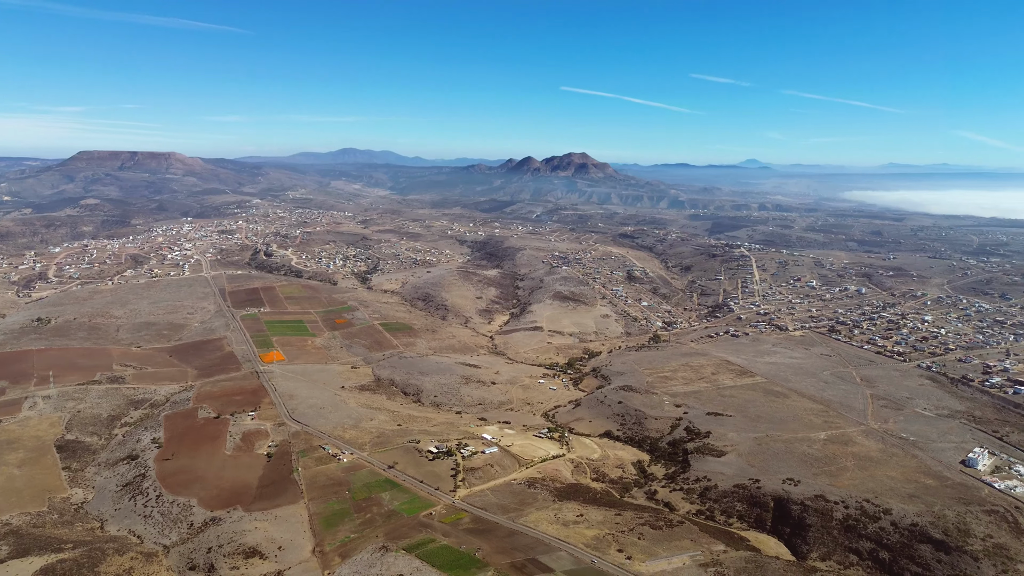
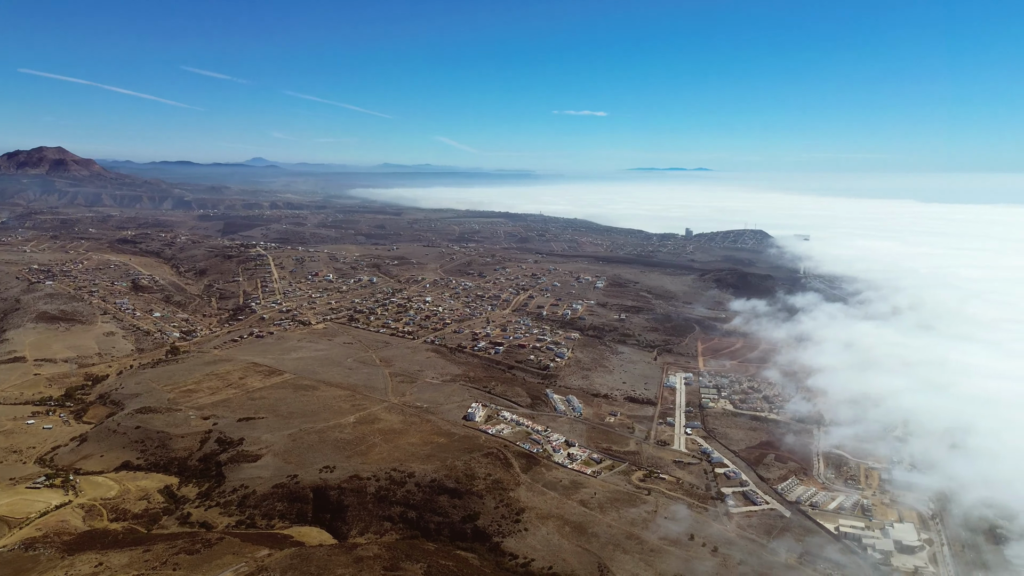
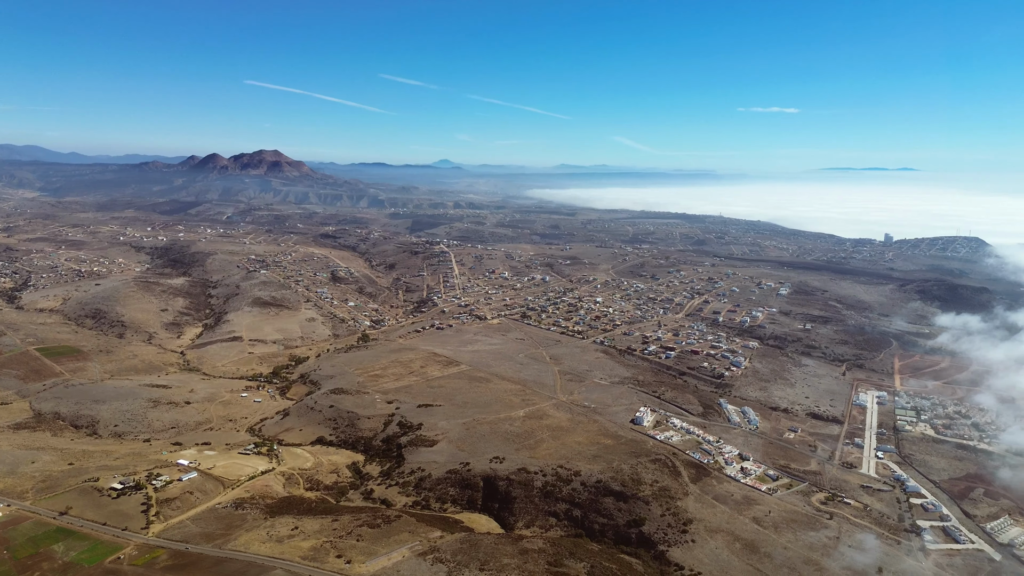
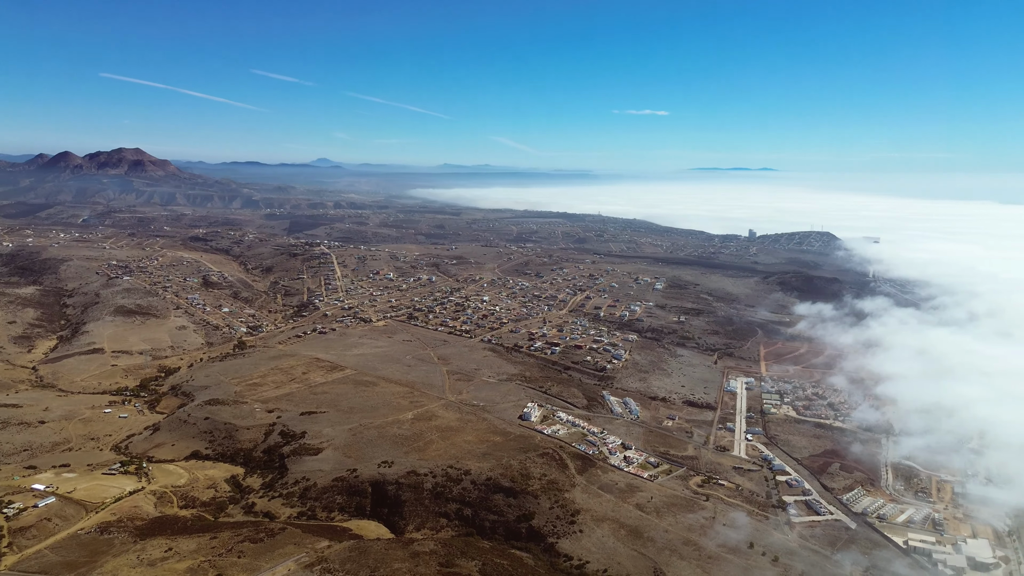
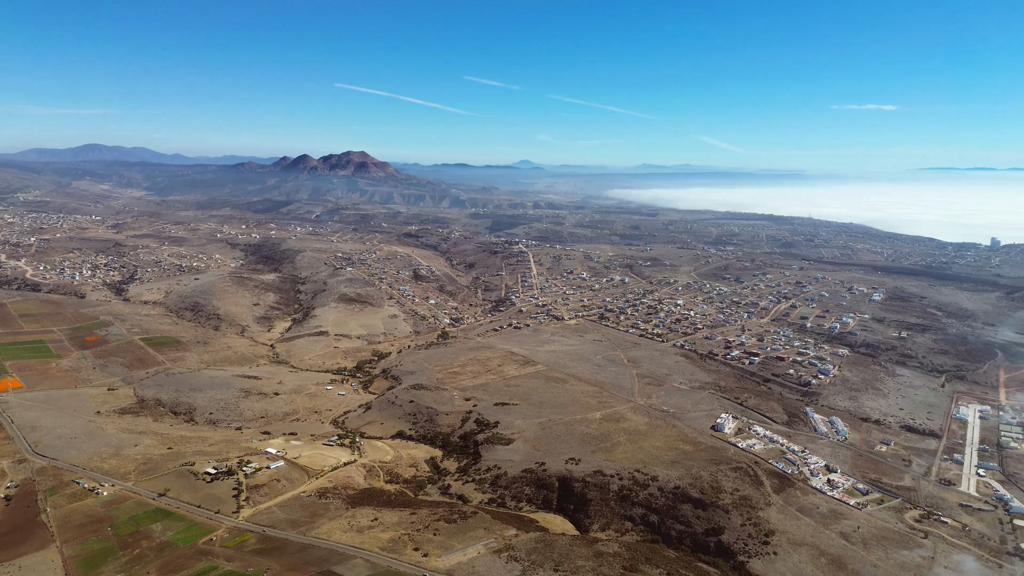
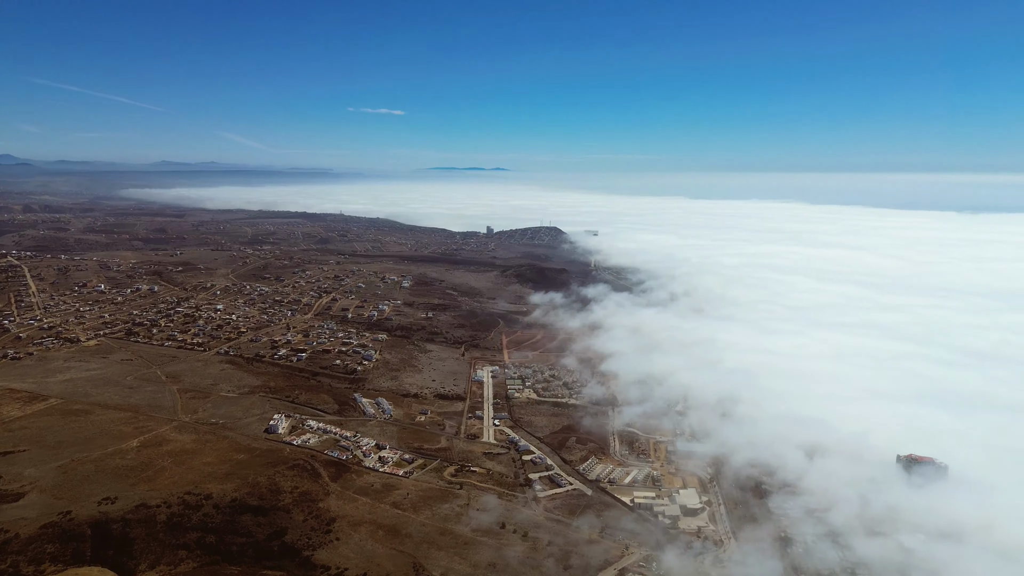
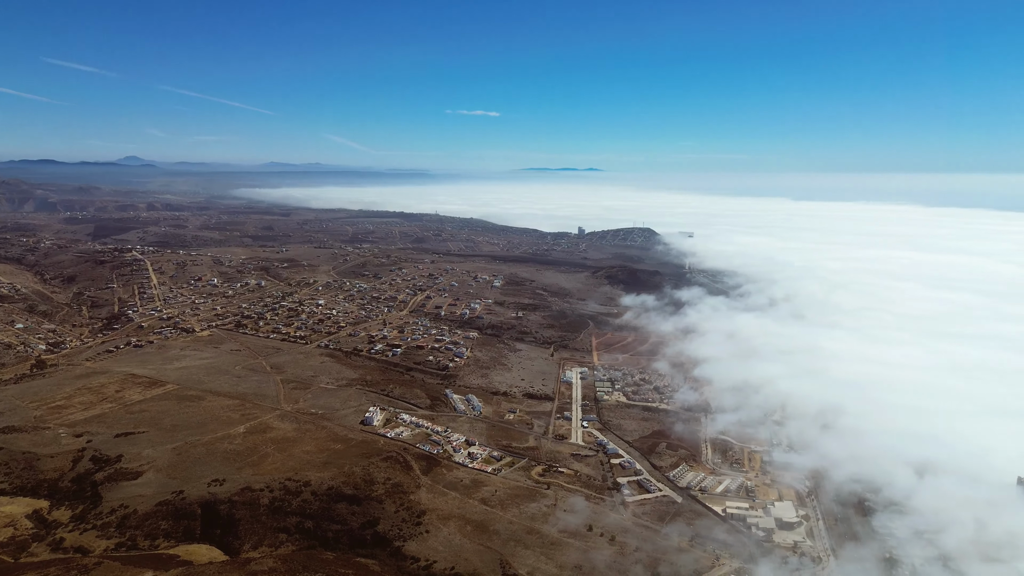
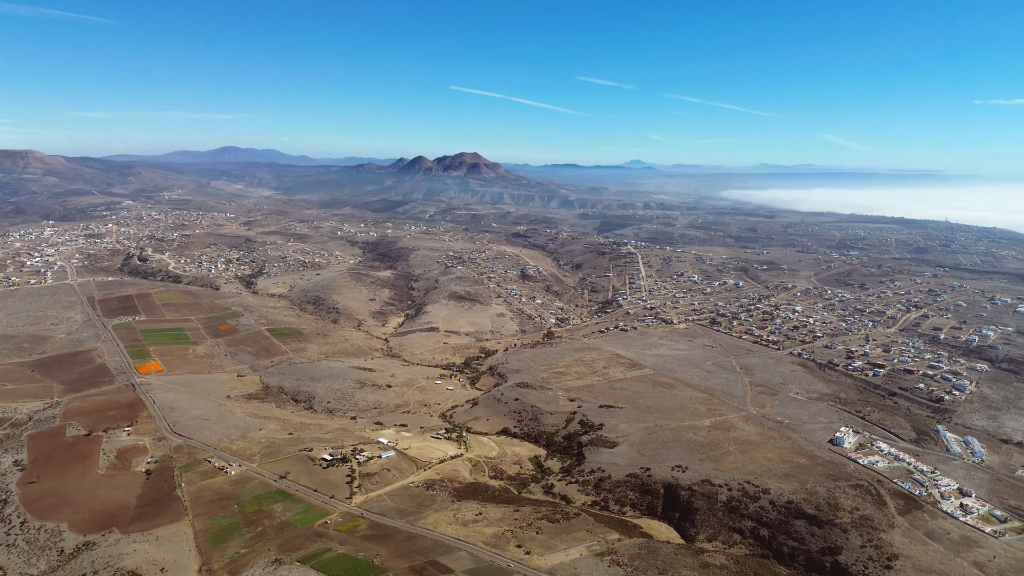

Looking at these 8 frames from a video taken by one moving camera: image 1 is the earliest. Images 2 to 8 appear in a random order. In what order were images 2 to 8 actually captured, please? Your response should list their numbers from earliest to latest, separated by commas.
8, 5, 3, 4, 2, 7, 6
